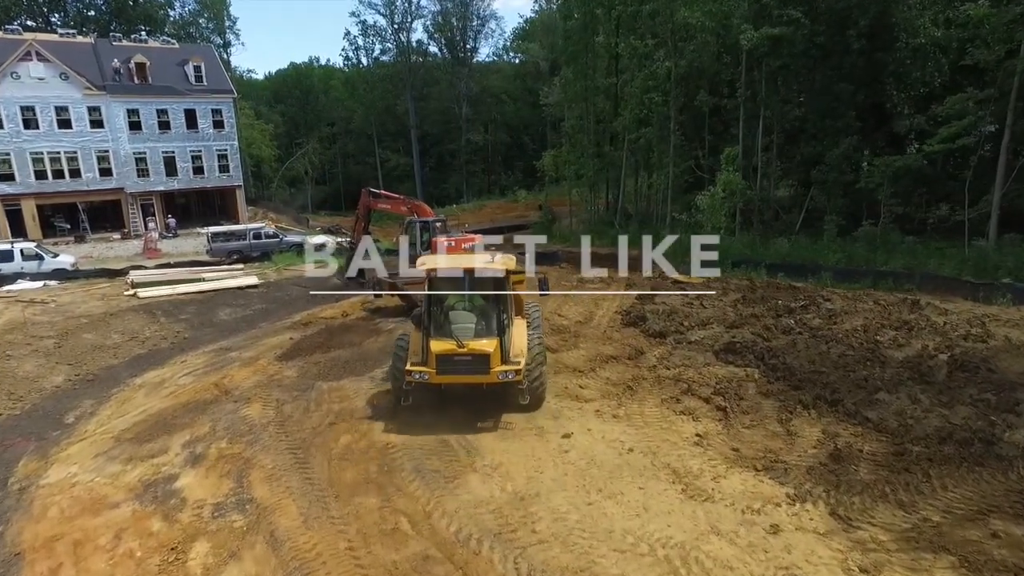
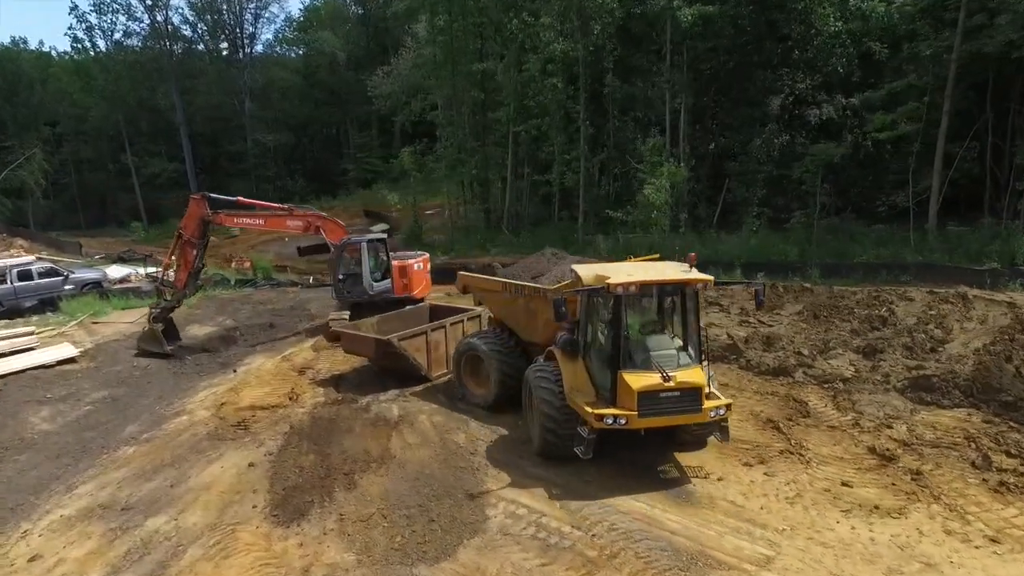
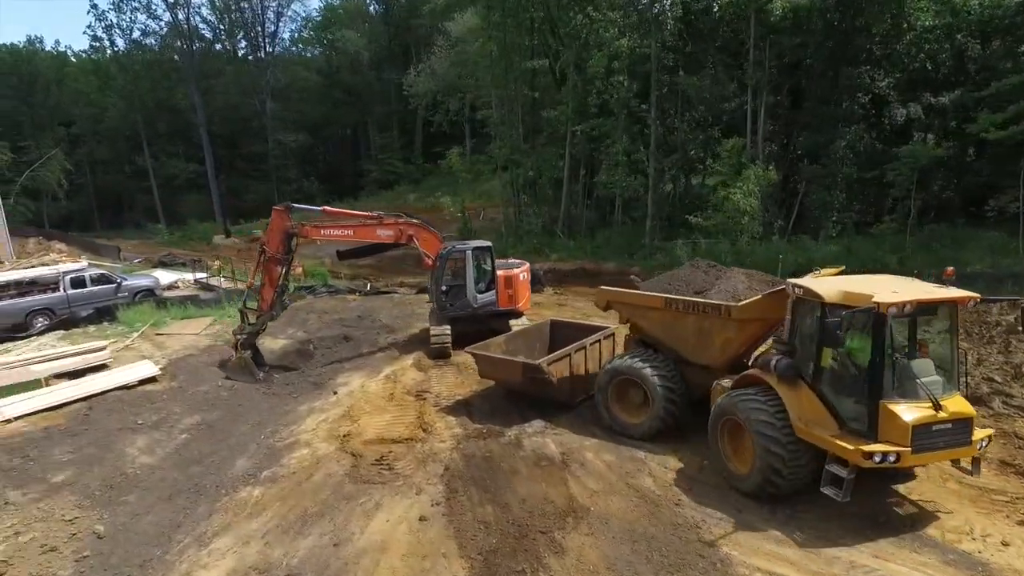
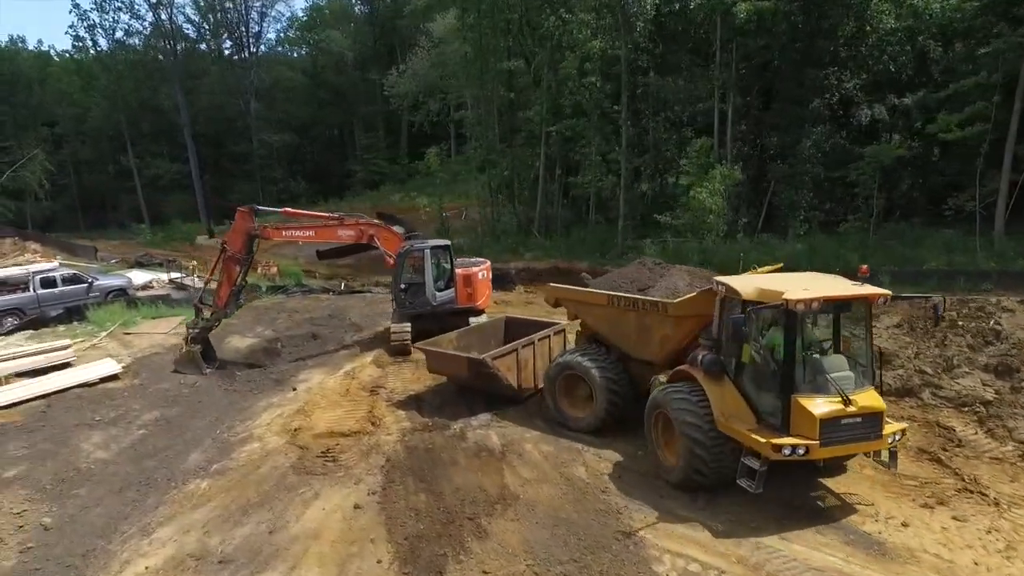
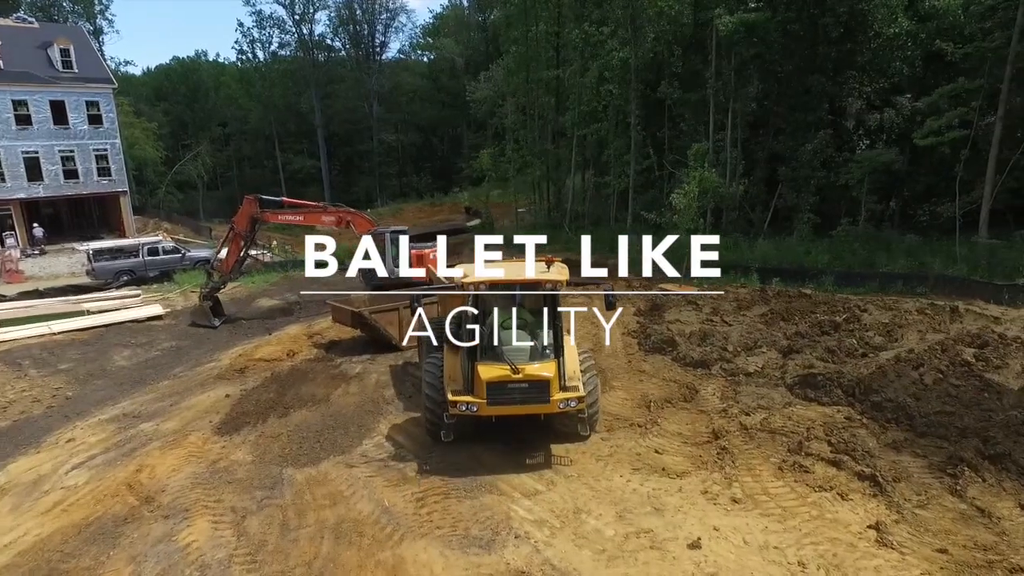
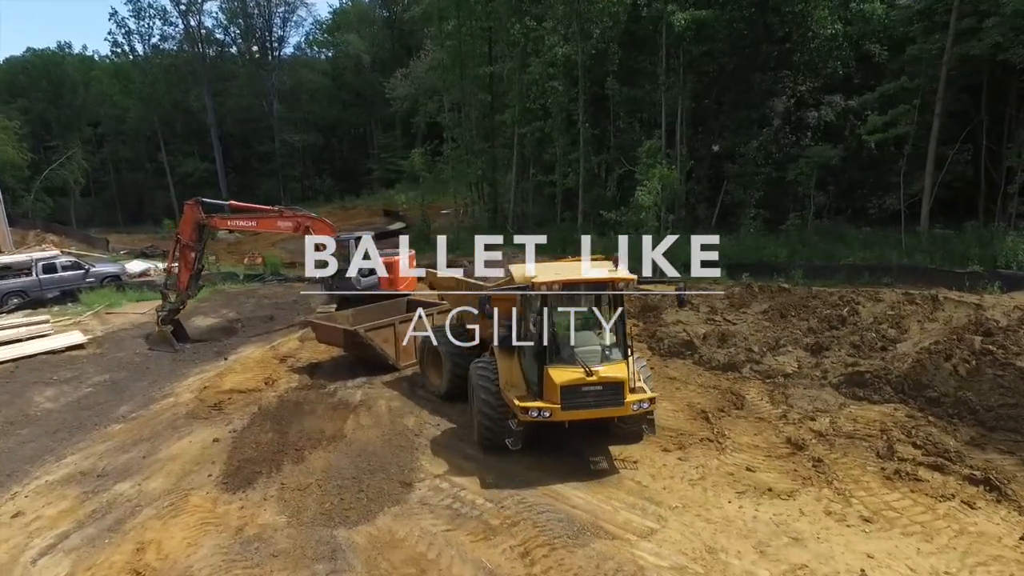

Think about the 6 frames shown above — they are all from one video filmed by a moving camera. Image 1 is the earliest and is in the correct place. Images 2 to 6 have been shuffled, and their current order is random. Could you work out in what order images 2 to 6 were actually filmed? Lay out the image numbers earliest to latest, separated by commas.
5, 6, 2, 4, 3
